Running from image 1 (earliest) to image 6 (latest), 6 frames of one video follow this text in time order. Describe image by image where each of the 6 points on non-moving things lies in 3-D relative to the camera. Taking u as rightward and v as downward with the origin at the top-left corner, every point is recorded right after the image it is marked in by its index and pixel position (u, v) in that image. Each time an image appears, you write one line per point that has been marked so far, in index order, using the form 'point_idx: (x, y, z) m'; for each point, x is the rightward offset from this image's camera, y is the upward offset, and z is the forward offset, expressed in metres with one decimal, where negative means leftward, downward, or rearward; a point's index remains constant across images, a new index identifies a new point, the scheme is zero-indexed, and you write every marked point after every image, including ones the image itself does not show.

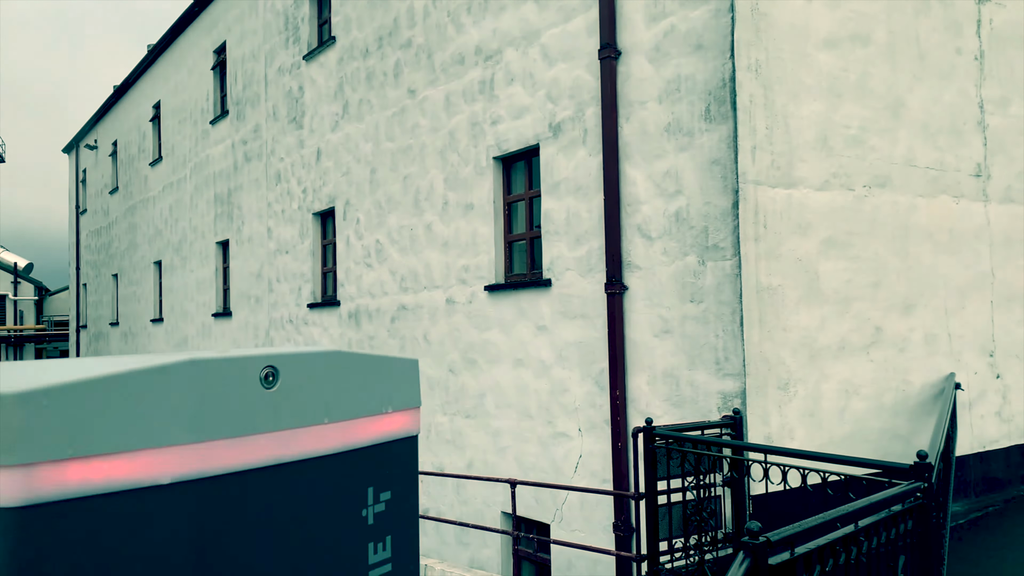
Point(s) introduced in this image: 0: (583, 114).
0: (+0.5, +1.3, +6.7) m
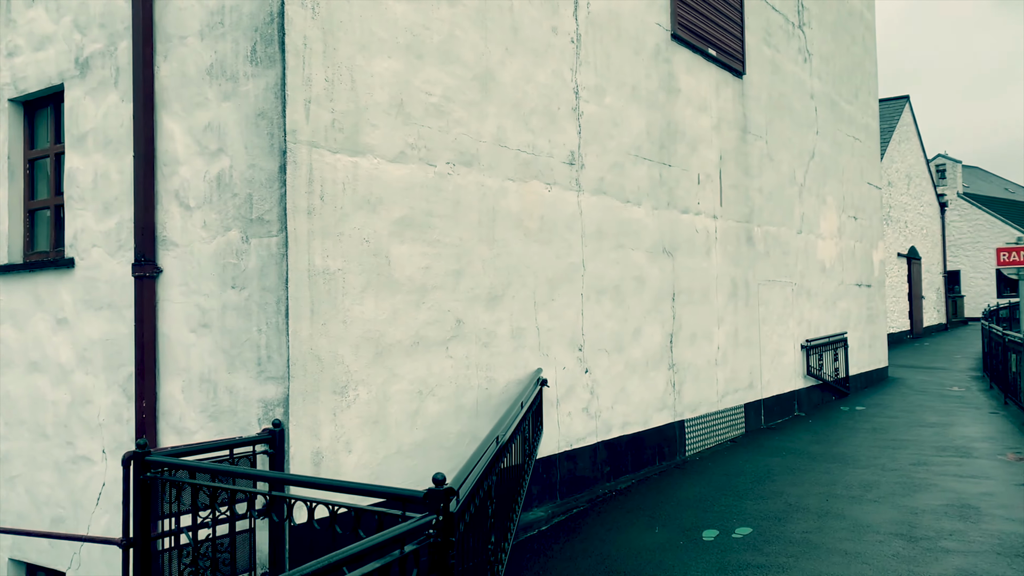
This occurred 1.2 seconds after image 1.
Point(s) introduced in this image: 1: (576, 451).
0: (-2.4, +1.4, +5.3) m
1: (+0.5, -1.2, +6.6) m
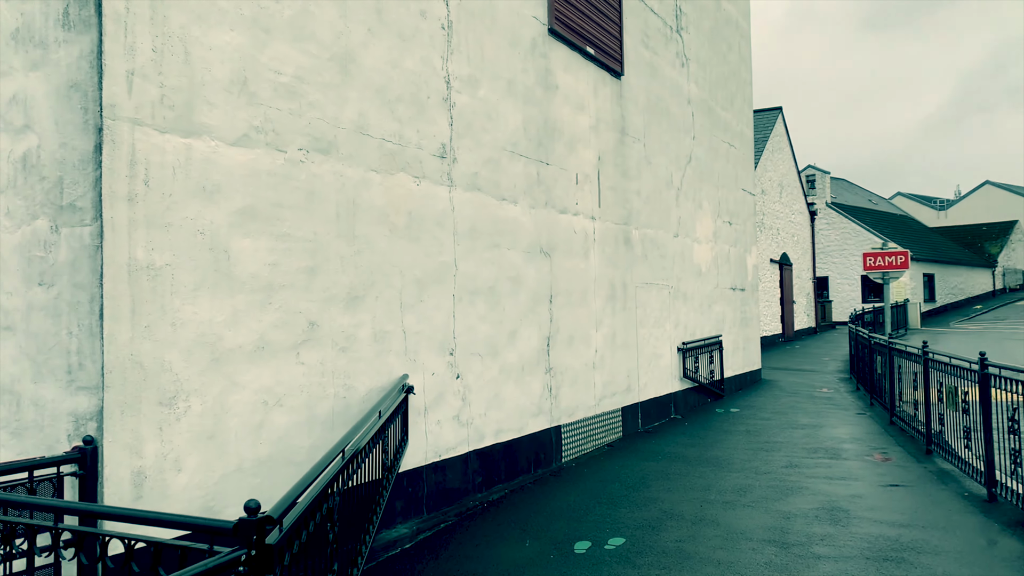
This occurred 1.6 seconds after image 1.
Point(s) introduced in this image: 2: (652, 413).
0: (-3.1, +1.4, +4.5) m
1: (-0.5, -1.2, +6.2) m
2: (+1.6, -1.4, +10.0) m
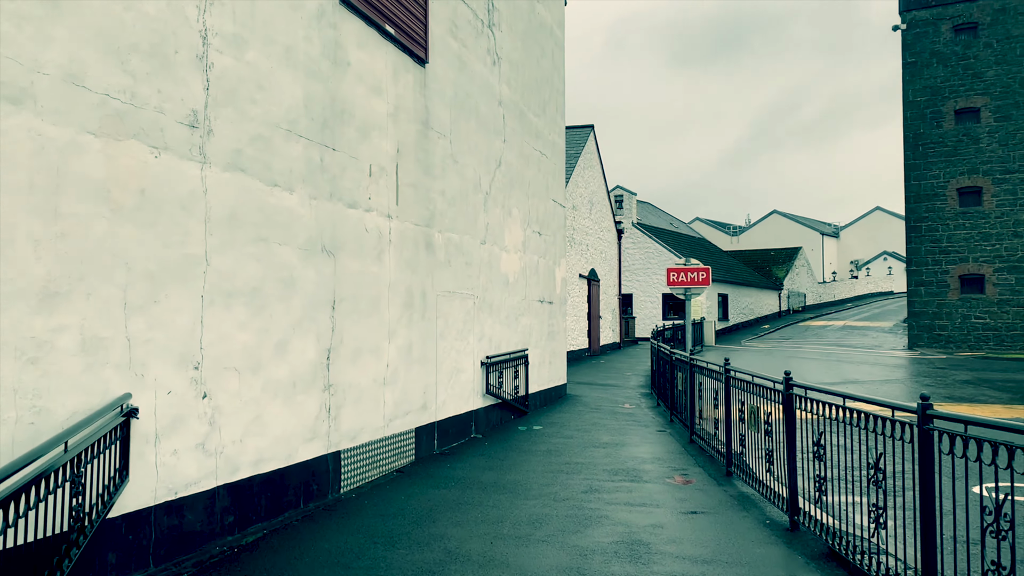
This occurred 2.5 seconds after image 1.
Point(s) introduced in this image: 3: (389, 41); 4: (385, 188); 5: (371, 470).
0: (-4.1, +1.6, +2.9) m
1: (-1.9, -1.2, +5.1) m
2: (-0.7, -1.5, +9.2) m
3: (-1.1, +2.2, +7.8) m
4: (-1.1, +0.9, +7.7) m
5: (-1.2, -1.5, +7.4) m
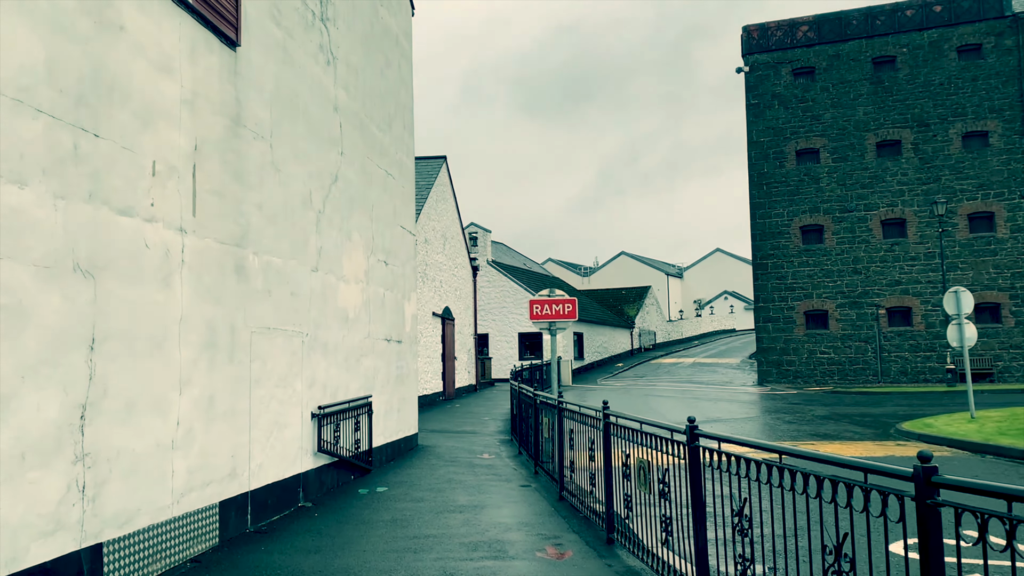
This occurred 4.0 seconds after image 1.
0: (-4.4, +1.5, +0.9) m
1: (-2.6, -1.3, +3.2) m
2: (-2.1, -1.8, +7.5) m
3: (-2.3, +2.0, +6.2) m
4: (-2.3, +0.6, +6.0) m
5: (-2.3, -1.7, +5.6) m
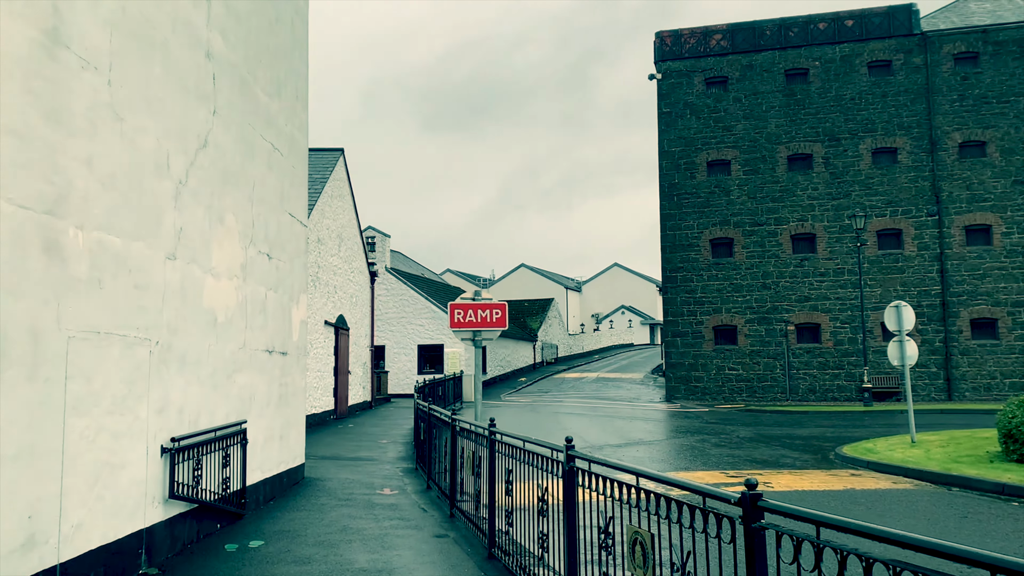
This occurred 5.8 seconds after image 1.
0: (-4.1, +1.7, -1.4) m
1: (-2.6, -1.2, +1.1) m
2: (-2.6, -1.7, +5.4) m
3: (-2.6, +2.0, +4.2) m
4: (-2.6, +0.7, +4.0) m
5: (-2.5, -1.6, +3.5) m
